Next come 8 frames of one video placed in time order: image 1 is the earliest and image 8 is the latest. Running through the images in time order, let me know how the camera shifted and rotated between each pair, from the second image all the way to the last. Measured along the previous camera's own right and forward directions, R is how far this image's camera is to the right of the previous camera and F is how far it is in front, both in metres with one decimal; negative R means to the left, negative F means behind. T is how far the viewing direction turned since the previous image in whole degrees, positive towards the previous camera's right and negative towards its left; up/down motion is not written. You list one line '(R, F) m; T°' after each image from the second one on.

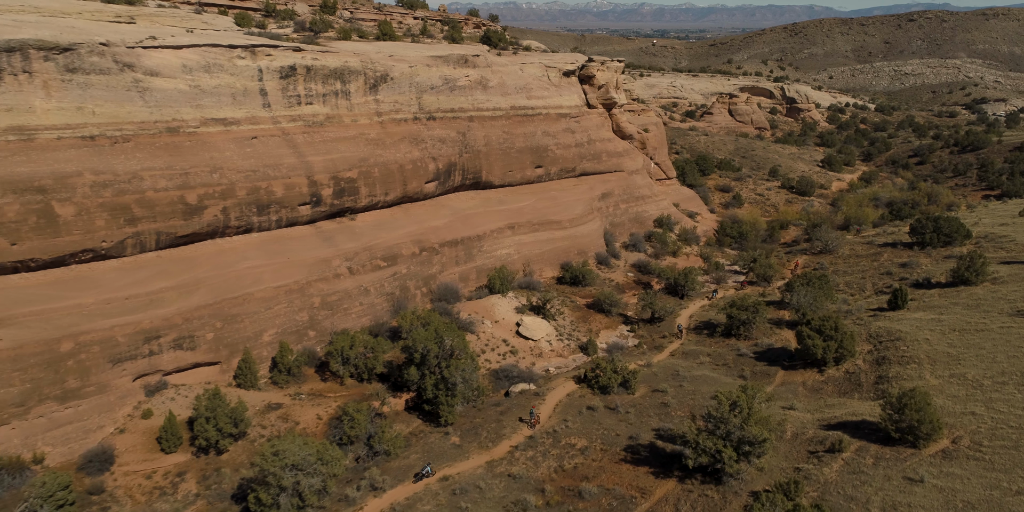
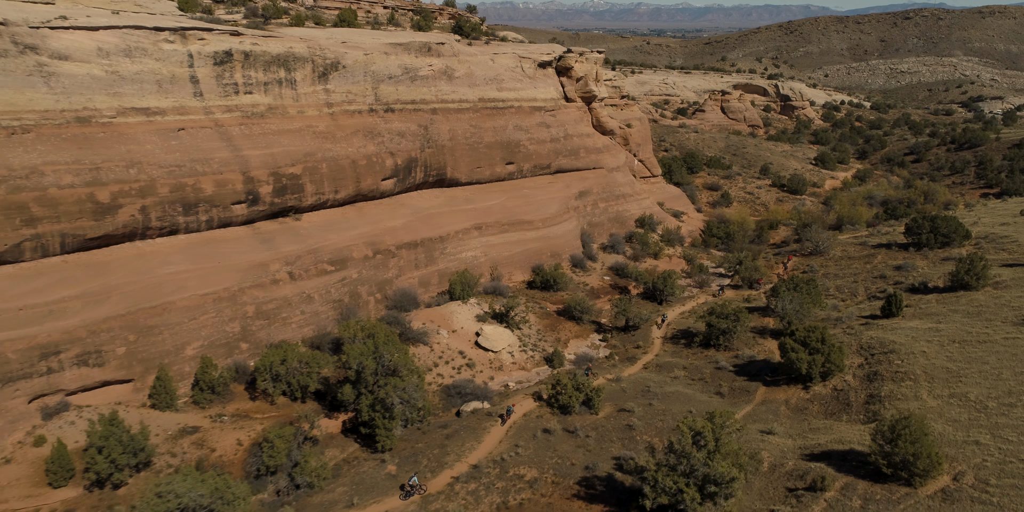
(+1.2, +1.8) m; 0°
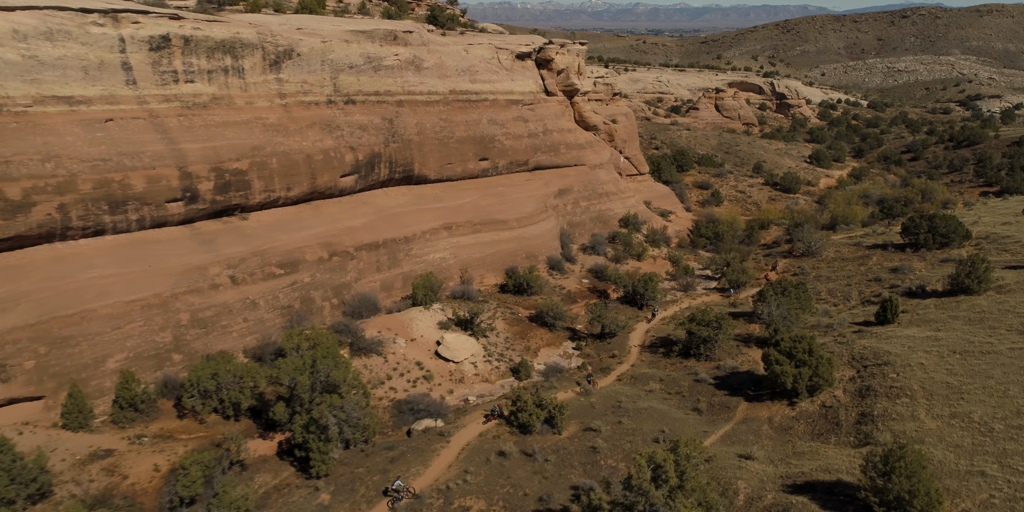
(+1.0, +1.5) m; 0°
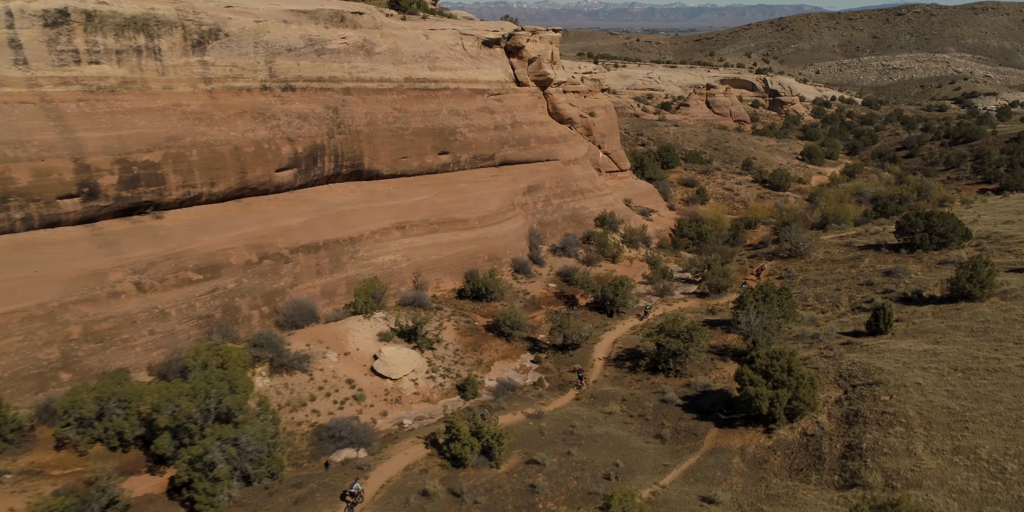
(+1.3, +1.9) m; 0°
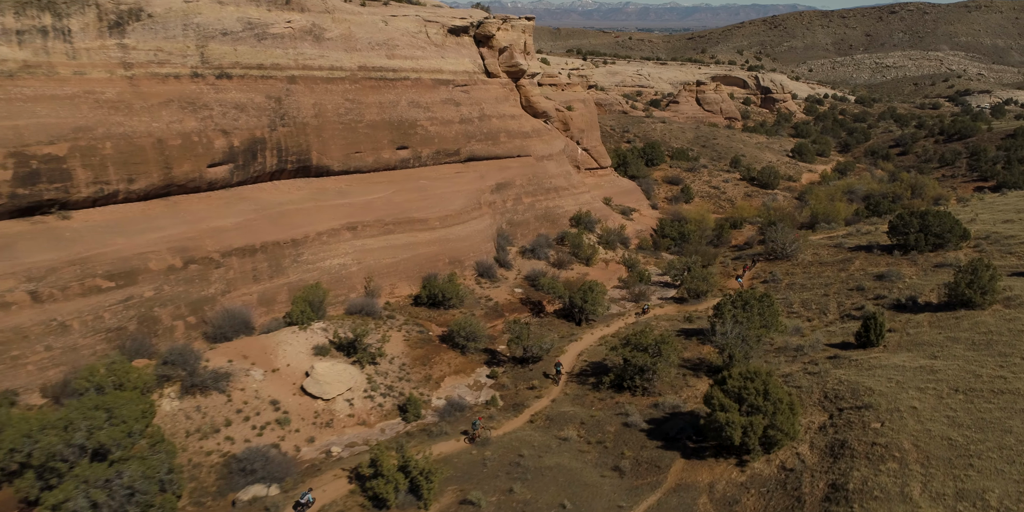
(+1.0, +1.6) m; 0°
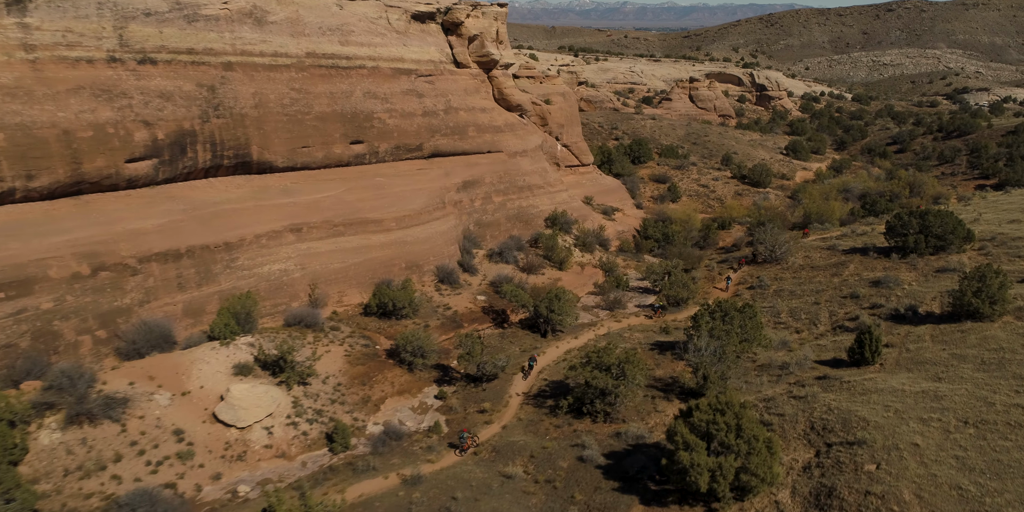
(+1.0, +1.7) m; 0°
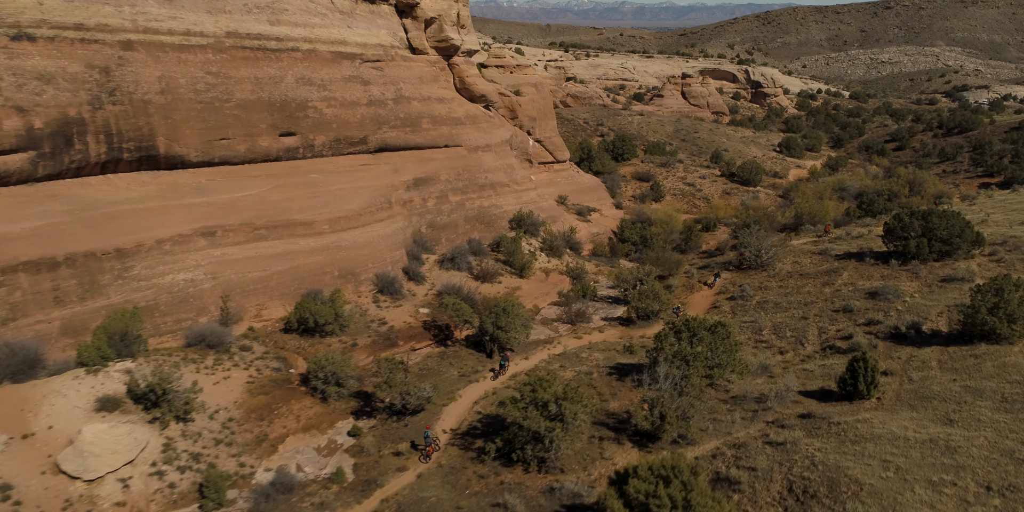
(+1.3, +2.2) m; 0°
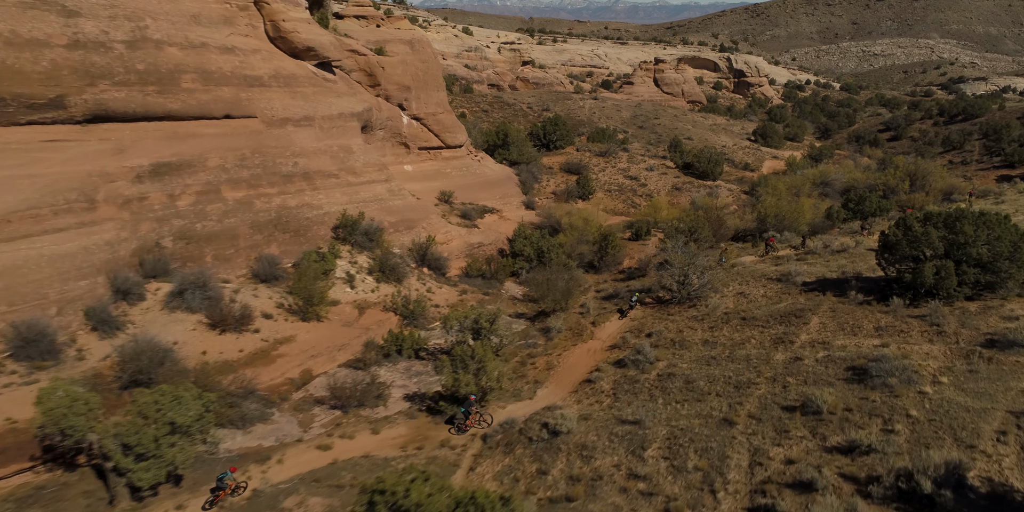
(+4.1, +6.8) m; 0°
